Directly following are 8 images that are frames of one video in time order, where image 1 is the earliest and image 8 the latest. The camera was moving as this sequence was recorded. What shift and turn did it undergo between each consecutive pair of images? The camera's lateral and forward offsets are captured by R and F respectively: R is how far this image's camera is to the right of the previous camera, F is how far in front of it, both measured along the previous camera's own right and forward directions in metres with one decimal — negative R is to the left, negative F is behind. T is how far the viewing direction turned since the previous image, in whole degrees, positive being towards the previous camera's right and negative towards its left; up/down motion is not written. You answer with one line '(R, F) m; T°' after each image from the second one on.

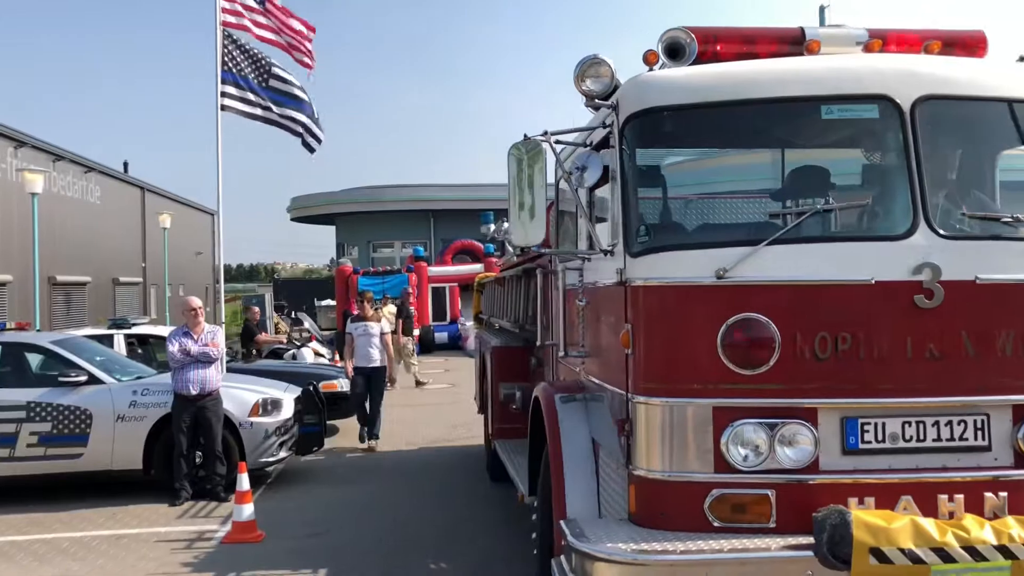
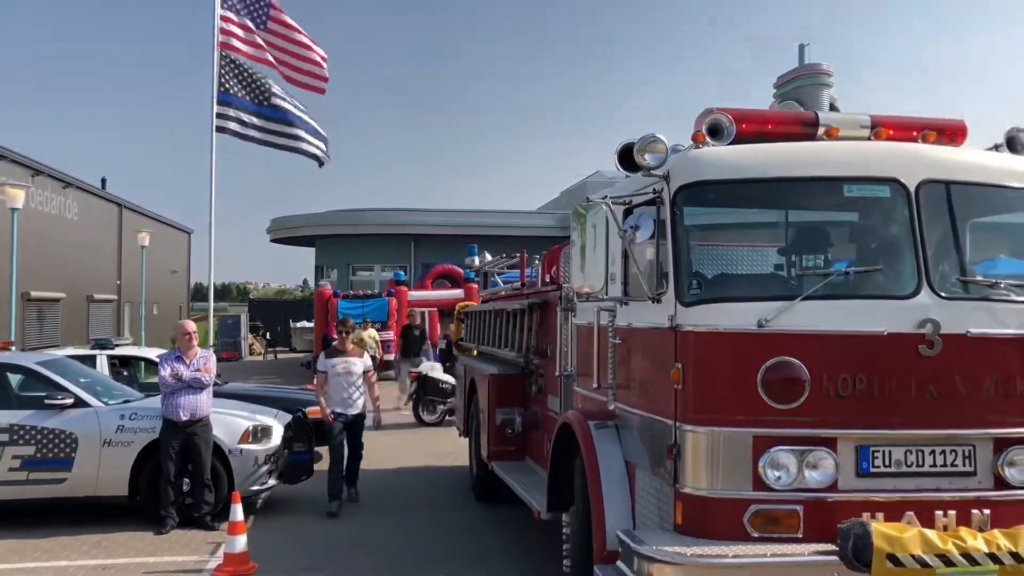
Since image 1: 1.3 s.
(-0.5, -0.5) m; +4°
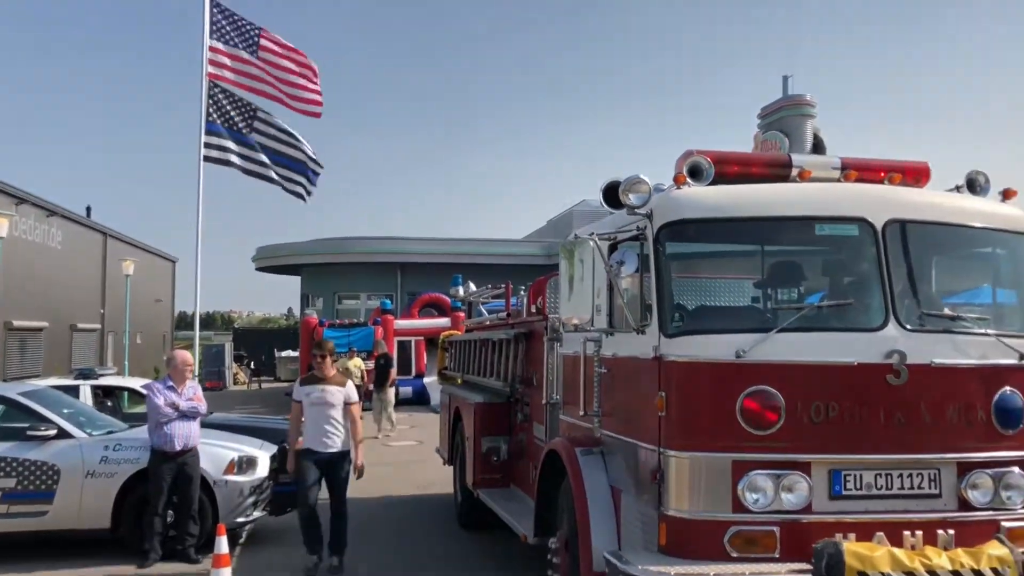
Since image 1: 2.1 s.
(-0.1, -0.2) m; +1°
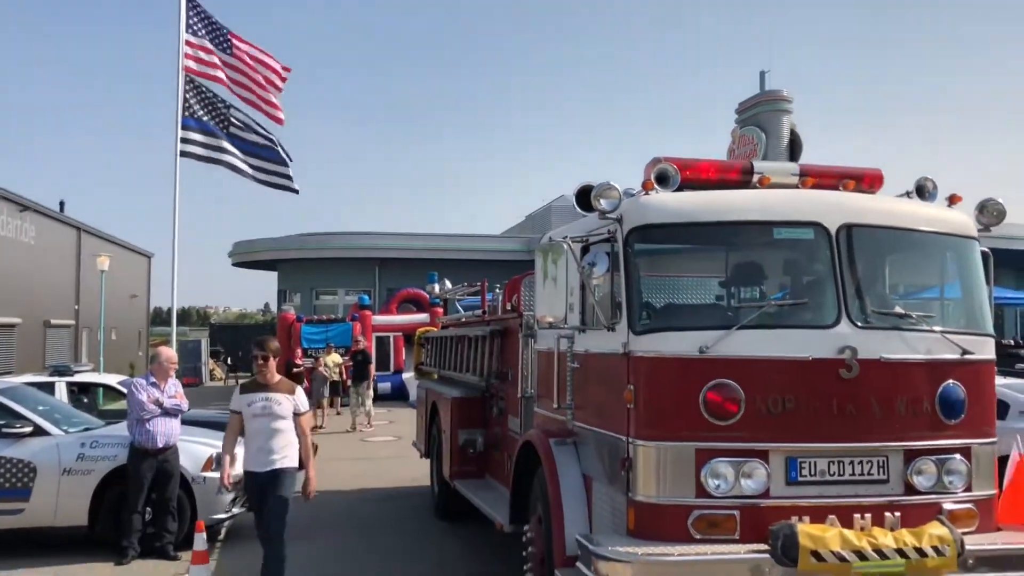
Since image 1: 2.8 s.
(0.0, -0.2) m; +2°
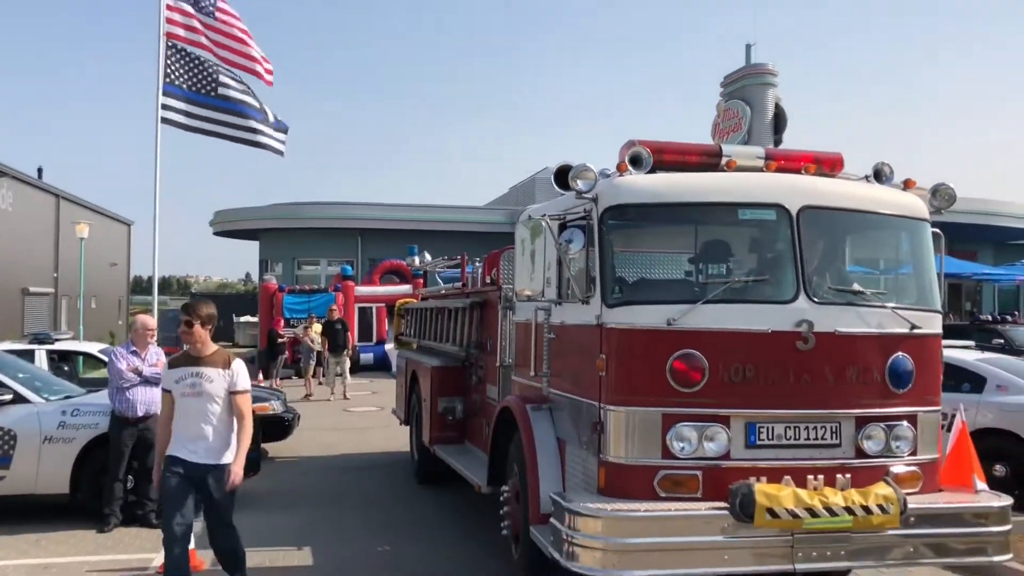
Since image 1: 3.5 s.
(0.0, -0.2) m; +2°
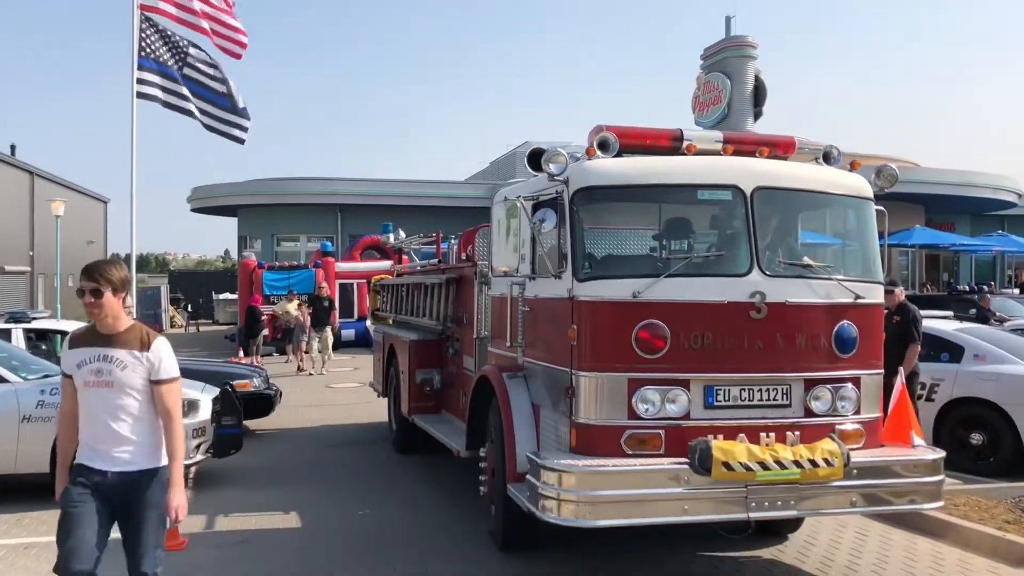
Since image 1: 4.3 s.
(0.0, -0.3) m; +2°
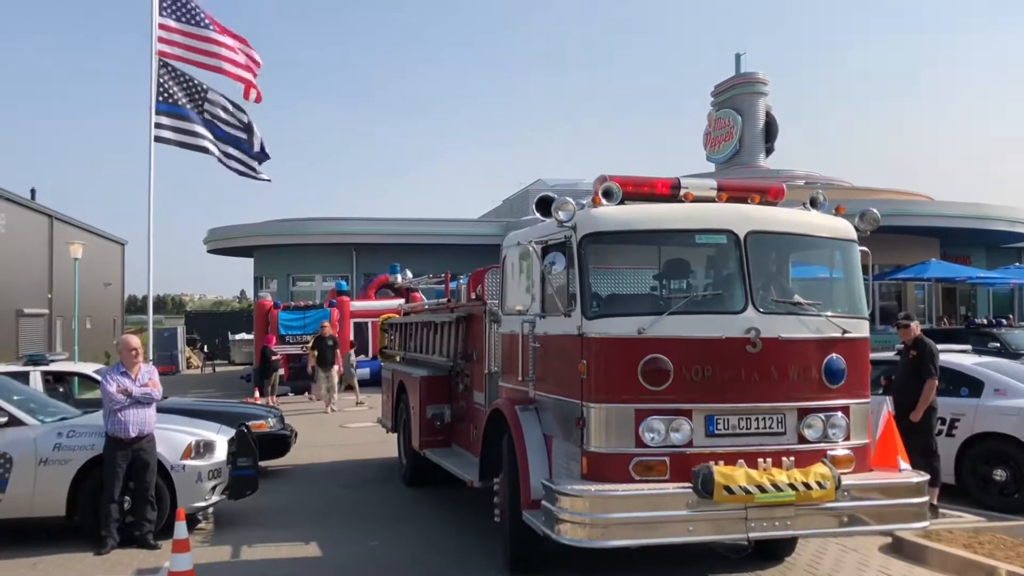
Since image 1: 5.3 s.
(-0.1, -0.4) m; 0°
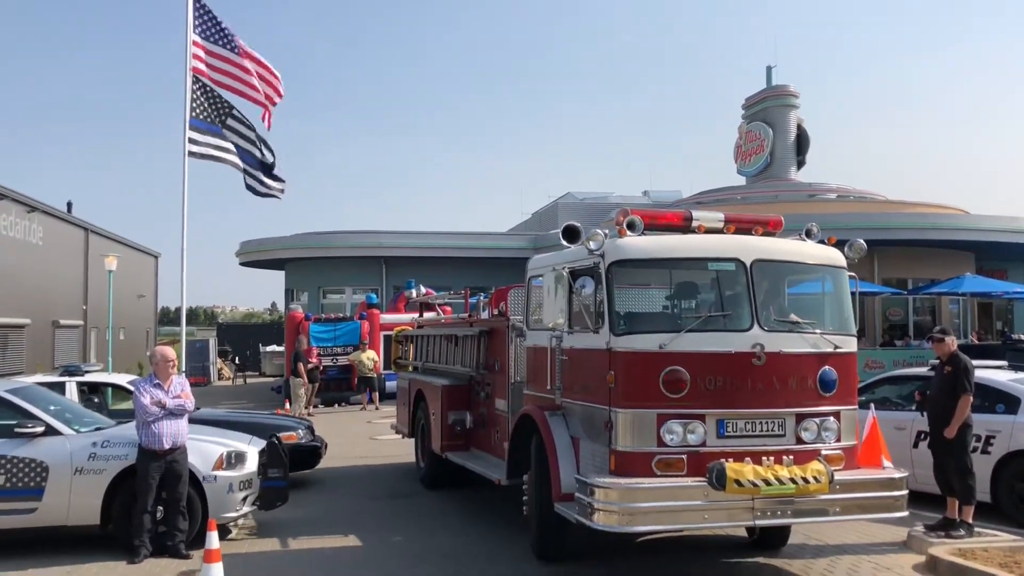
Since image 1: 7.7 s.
(-0.4, -0.7) m; +1°
